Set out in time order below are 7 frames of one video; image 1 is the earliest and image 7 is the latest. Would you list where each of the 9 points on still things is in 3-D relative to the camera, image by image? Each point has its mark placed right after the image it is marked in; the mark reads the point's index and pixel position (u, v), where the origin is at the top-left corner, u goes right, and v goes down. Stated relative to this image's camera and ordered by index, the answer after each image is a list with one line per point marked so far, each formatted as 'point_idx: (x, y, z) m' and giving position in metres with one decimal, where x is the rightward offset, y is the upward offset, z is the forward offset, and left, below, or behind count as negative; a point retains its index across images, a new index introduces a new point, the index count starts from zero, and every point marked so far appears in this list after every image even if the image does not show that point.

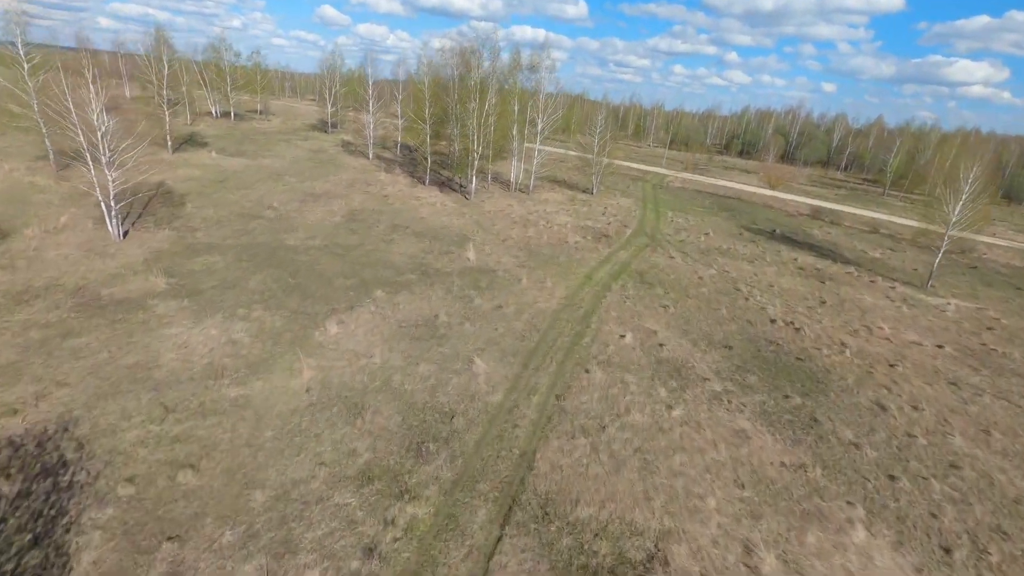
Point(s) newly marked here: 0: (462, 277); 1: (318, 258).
0: (-2.1, +0.5, +19.2) m
1: (-8.2, +1.3, +19.6) m
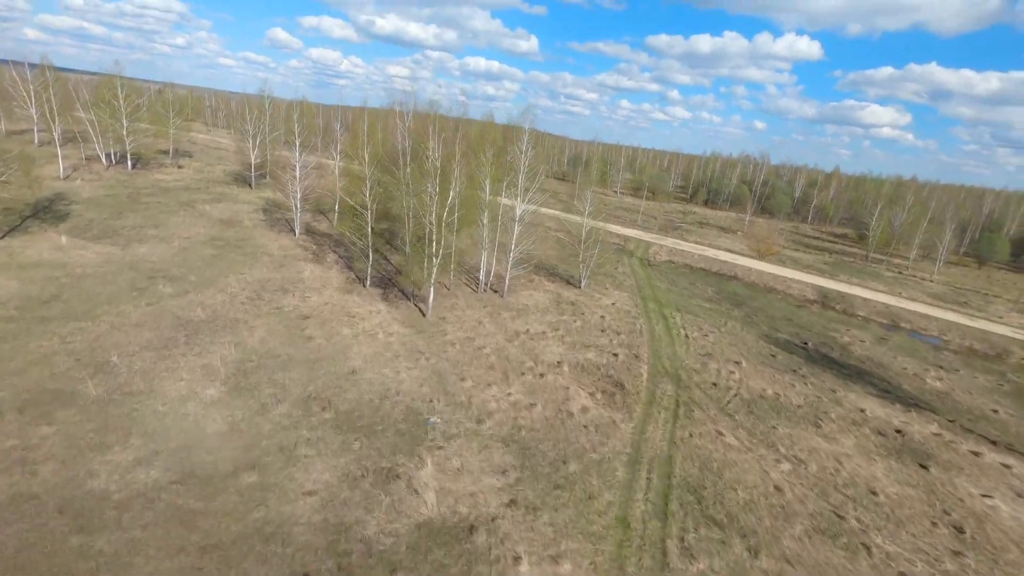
0: (-2.2, -6.4, +10.6) m
1: (-8.4, -5.6, +10.4) m
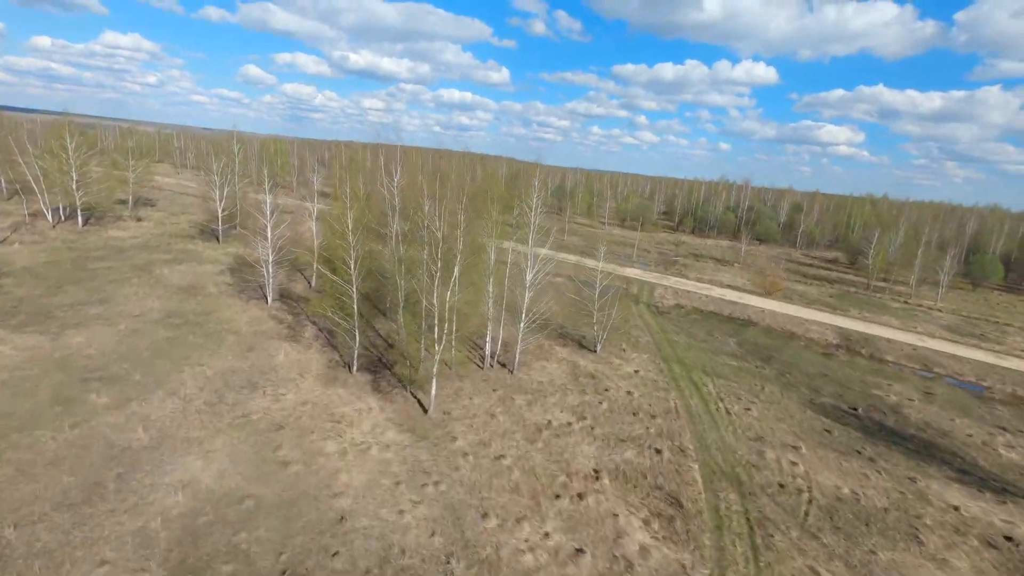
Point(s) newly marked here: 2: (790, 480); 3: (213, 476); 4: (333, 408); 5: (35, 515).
0: (-0.7, -9.3, +6.4) m
1: (-6.9, -8.8, +6.0) m
2: (+10.8, -7.5, +18.1) m
3: (-9.4, -5.9, +14.6) m
4: (-7.4, -4.9, +19.0) m
5: (-12.8, -6.1, +12.5) m
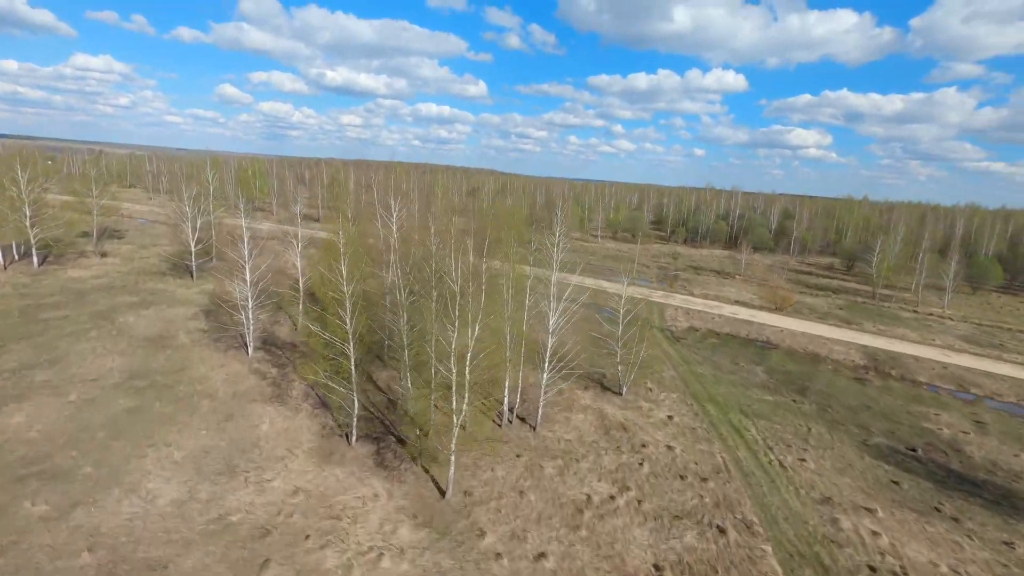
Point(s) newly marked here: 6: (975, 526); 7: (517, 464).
0: (+1.0, -10.9, +3.2) m
1: (-5.2, -10.6, +2.6) m
2: (+12.1, -8.9, +15.3) m
3: (-8.0, -8.0, +11.2) m
4: (-6.2, -7.1, +15.7) m
5: (-11.4, -8.3, +9.0) m
6: (+17.5, -9.0, +17.6) m
7: (+0.2, -6.9, +18.2) m
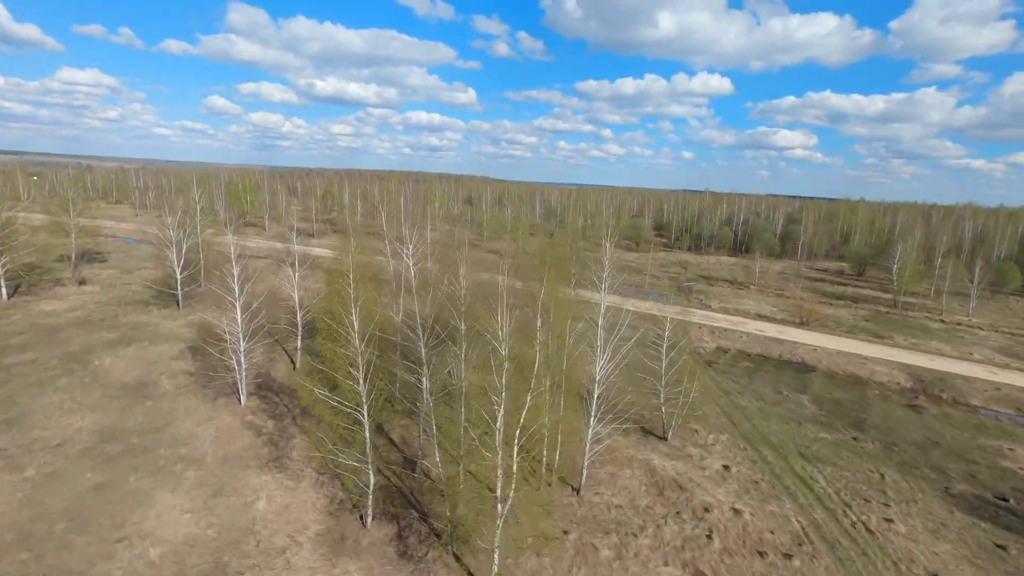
0: (+2.8, -12.3, +0.2) m
1: (-3.3, -12.0, -0.5) m
2: (+13.7, -10.2, +12.4) m
3: (-6.3, -9.6, +8.1) m
4: (-4.6, -8.7, +12.7) m
5: (-9.7, -10.0, +5.8) m
6: (+19.1, -10.1, +14.8) m
7: (+1.8, -8.4, +15.2) m
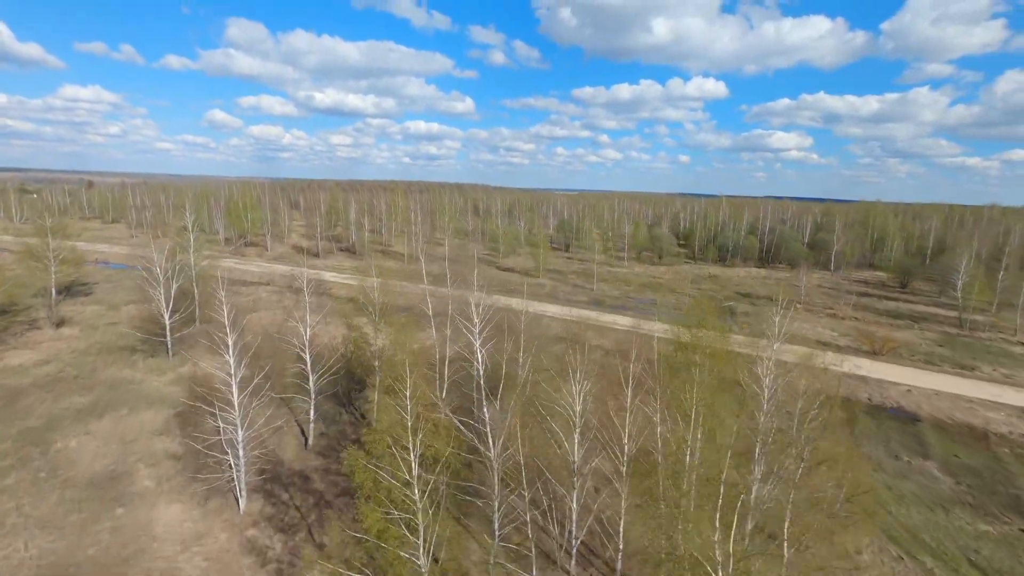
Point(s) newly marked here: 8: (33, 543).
0: (+5.9, -14.3, -5.2) m
1: (-0.3, -14.2, -5.8) m
2: (+16.8, -12.2, +7.1) m
3: (-3.3, -11.9, +2.8) m
4: (-1.6, -11.1, +7.4) m
5: (-6.6, -12.3, +0.5) m
6: (+22.2, -12.0, +9.4) m
7: (+4.8, -10.7, +9.9) m
8: (-16.1, -8.5, +15.6) m
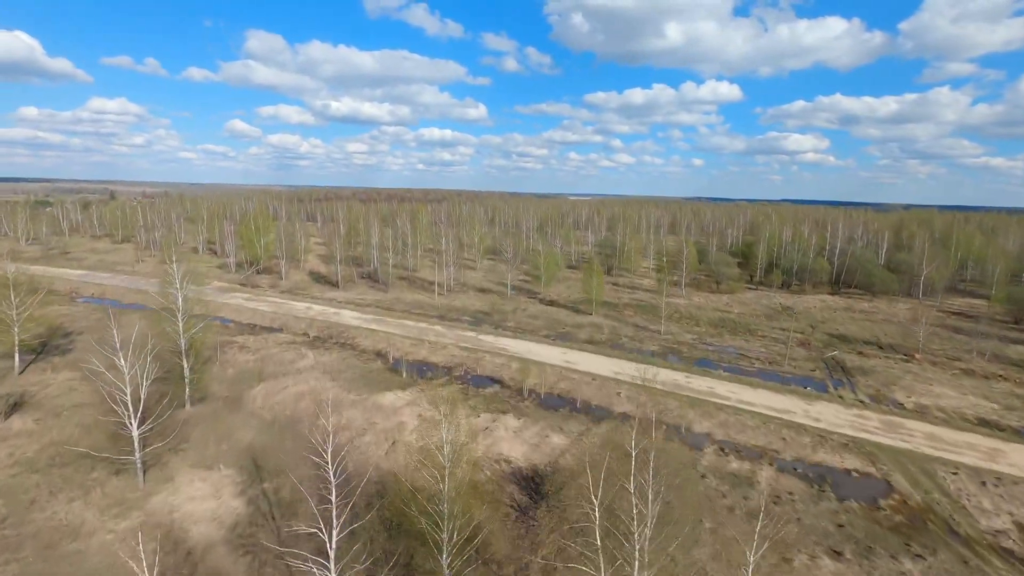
0: (+9.8, -18.4, -14.8) m
1: (+3.6, -18.3, -15.3) m
2: (+21.0, -16.4, -2.9) m
3: (+0.8, -16.2, -6.6) m
4: (+2.7, -15.3, -2.0) m
5: (-2.6, -16.5, -8.7) m
6: (+26.5, -16.3, -0.8) m
7: (+9.1, -15.0, +0.3) m
8: (-11.5, -12.9, +6.6) m
